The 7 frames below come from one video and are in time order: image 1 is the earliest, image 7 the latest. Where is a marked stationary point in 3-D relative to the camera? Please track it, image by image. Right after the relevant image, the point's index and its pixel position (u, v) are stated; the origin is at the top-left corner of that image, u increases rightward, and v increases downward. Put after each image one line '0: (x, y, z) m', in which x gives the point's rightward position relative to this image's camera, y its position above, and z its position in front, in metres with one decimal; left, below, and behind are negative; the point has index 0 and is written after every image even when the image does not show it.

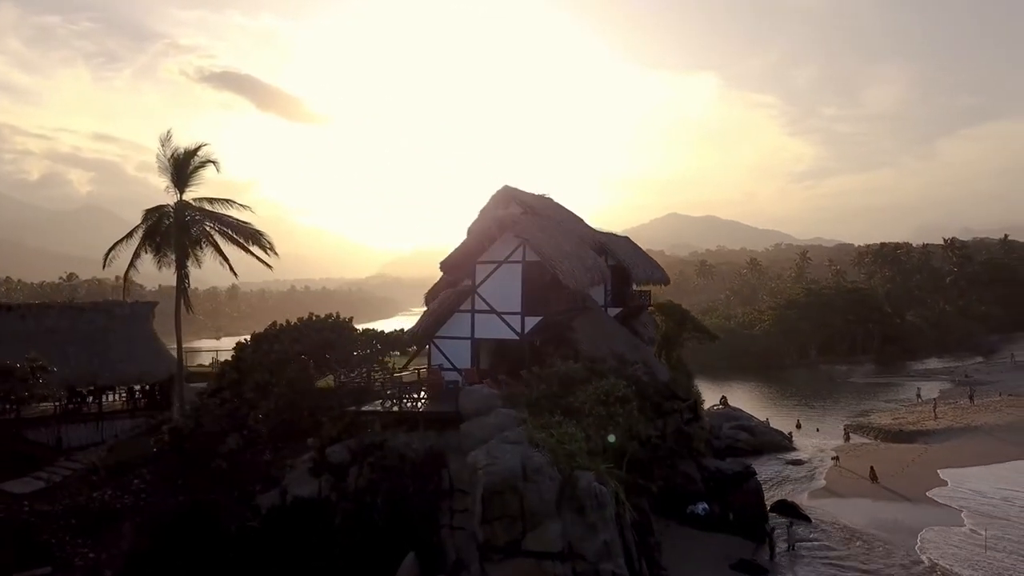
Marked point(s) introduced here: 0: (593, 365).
0: (+1.8, -1.6, +14.9) m
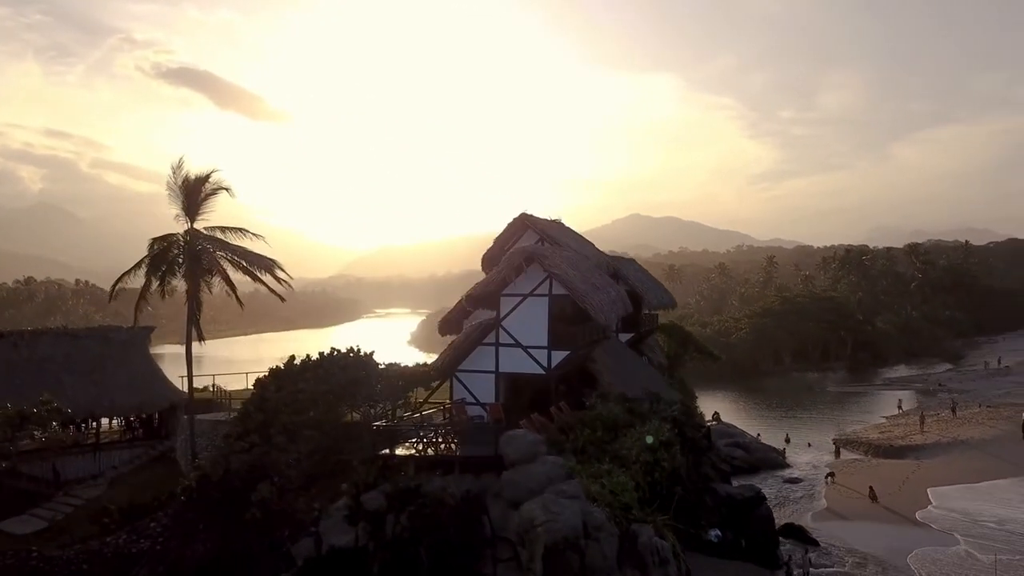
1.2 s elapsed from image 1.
0: (+2.5, -2.4, +14.7) m
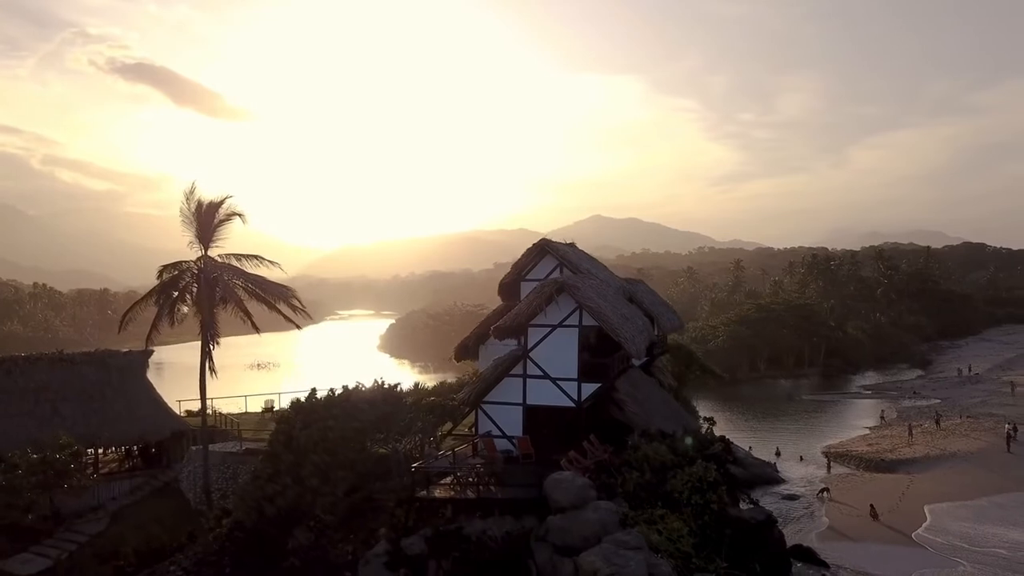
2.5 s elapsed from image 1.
0: (+3.3, -3.2, +14.5) m
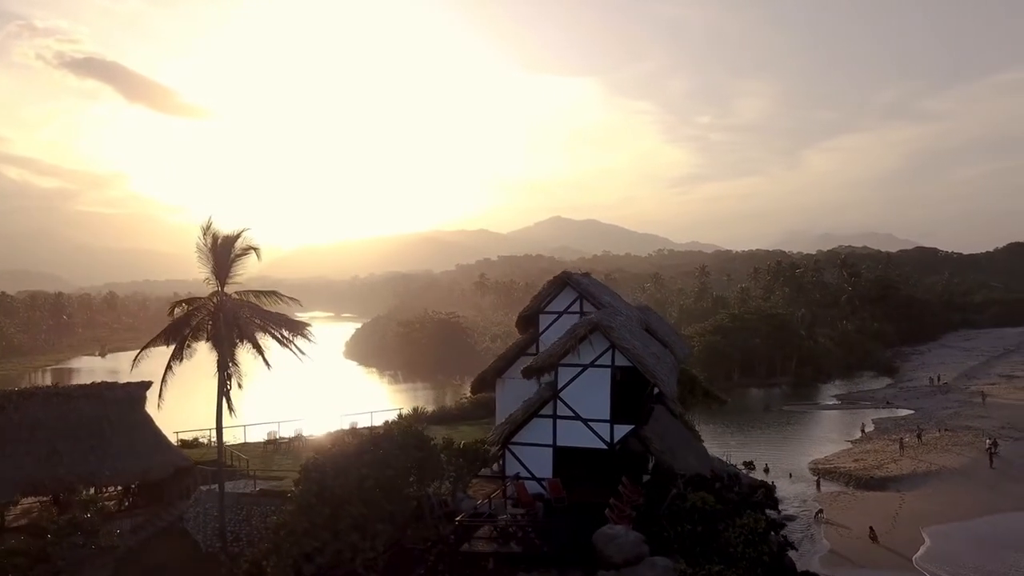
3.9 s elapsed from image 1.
0: (+4.0, -4.0, +14.4) m
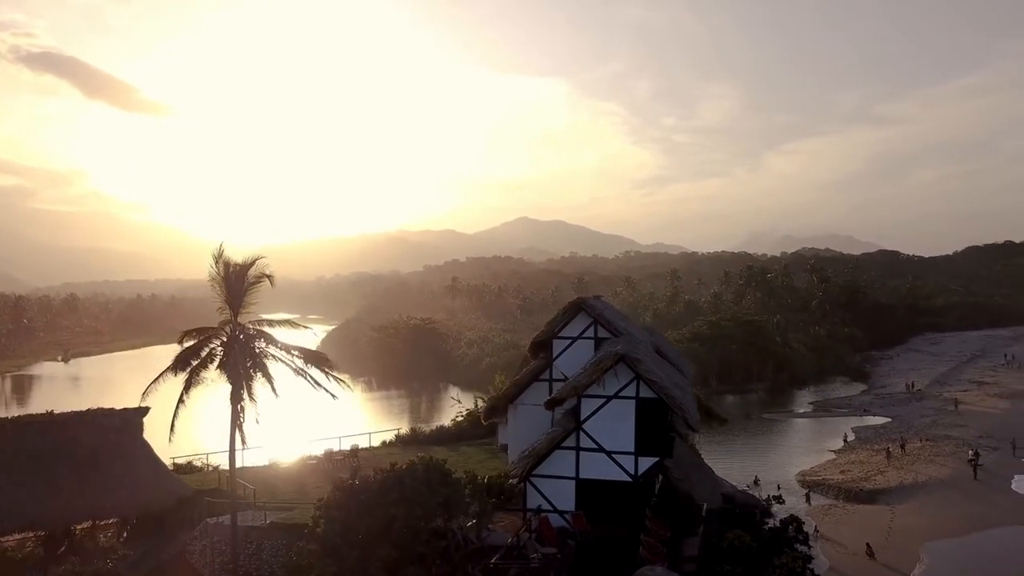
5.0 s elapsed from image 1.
0: (+4.6, -4.7, +14.3) m
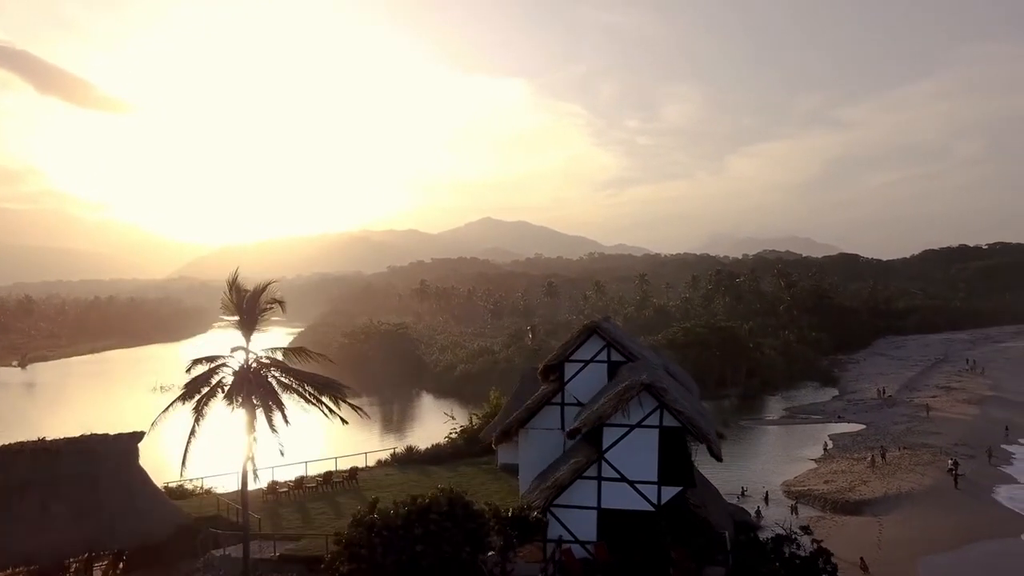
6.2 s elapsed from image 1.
0: (+5.2, -5.4, +14.2) m
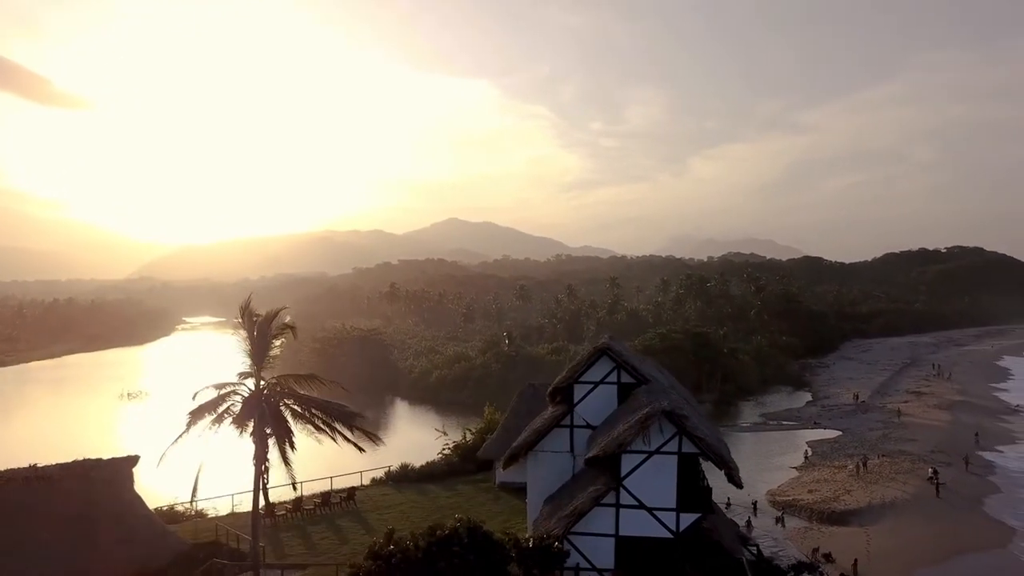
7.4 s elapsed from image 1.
0: (+5.6, -5.9, +14.2) m
